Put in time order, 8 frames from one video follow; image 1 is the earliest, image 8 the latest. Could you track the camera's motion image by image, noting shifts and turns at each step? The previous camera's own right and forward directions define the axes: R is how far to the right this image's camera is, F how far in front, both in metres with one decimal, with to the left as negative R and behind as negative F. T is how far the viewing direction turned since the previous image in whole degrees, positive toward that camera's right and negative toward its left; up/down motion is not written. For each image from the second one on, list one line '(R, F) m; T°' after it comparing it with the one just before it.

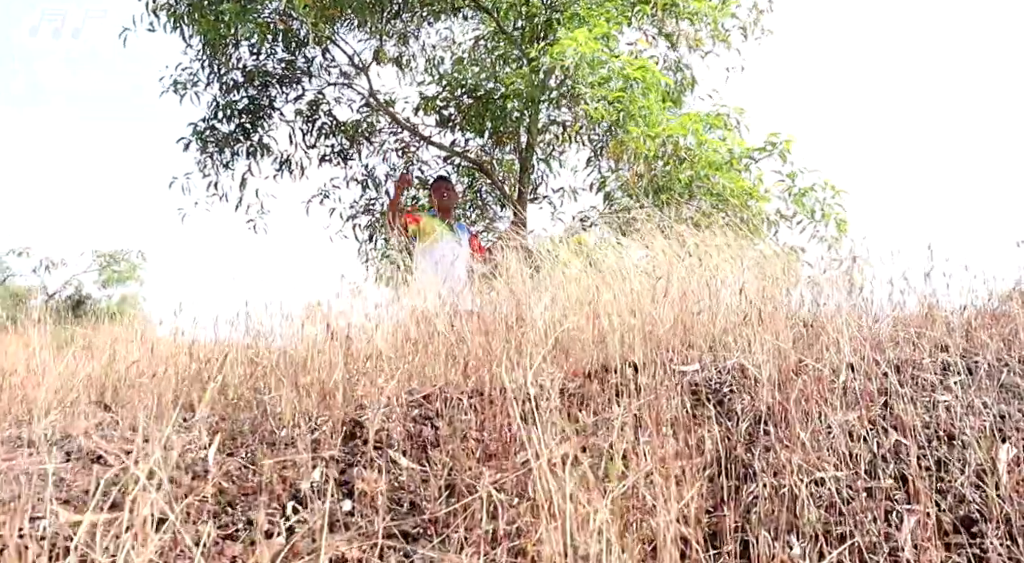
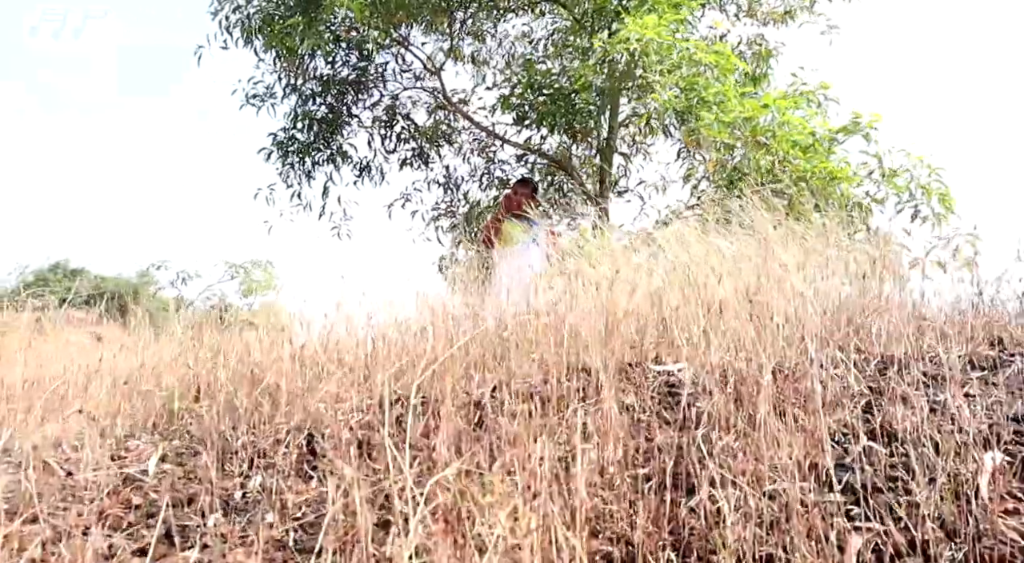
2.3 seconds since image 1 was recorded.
(+0.6, +0.2) m; -8°
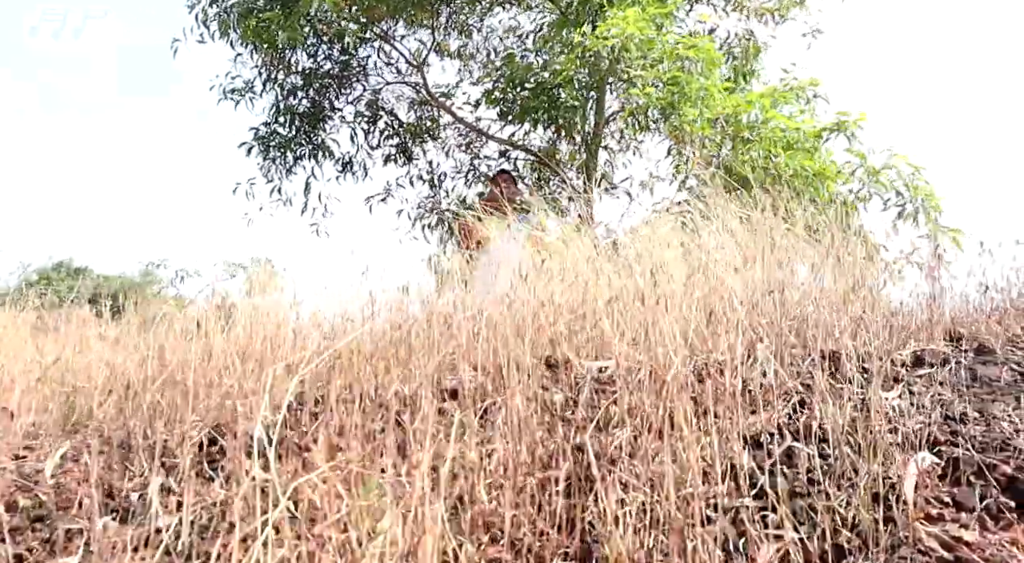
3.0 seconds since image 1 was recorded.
(+0.3, +0.1) m; 0°
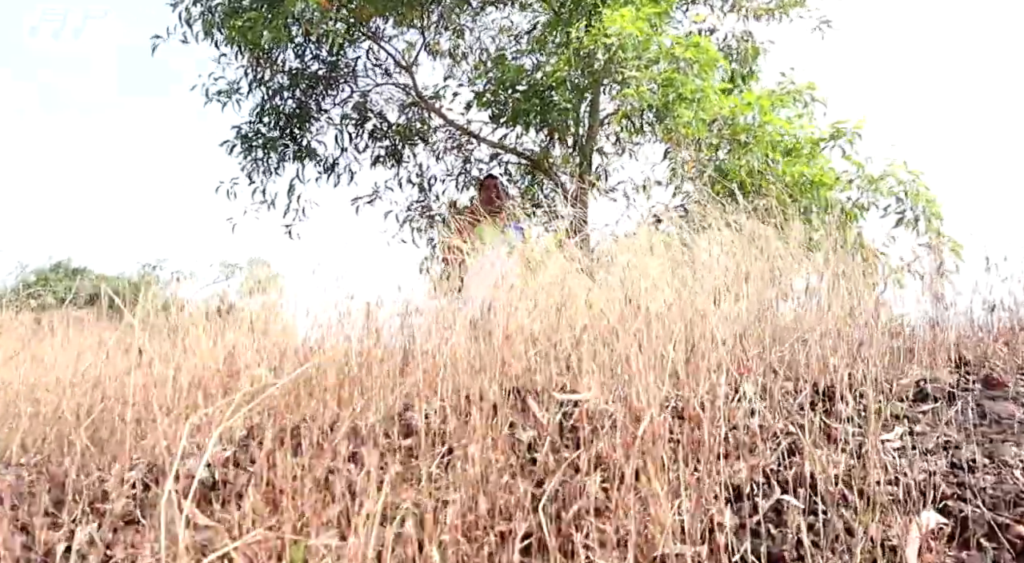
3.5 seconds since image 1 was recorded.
(+0.1, +0.2) m; 0°
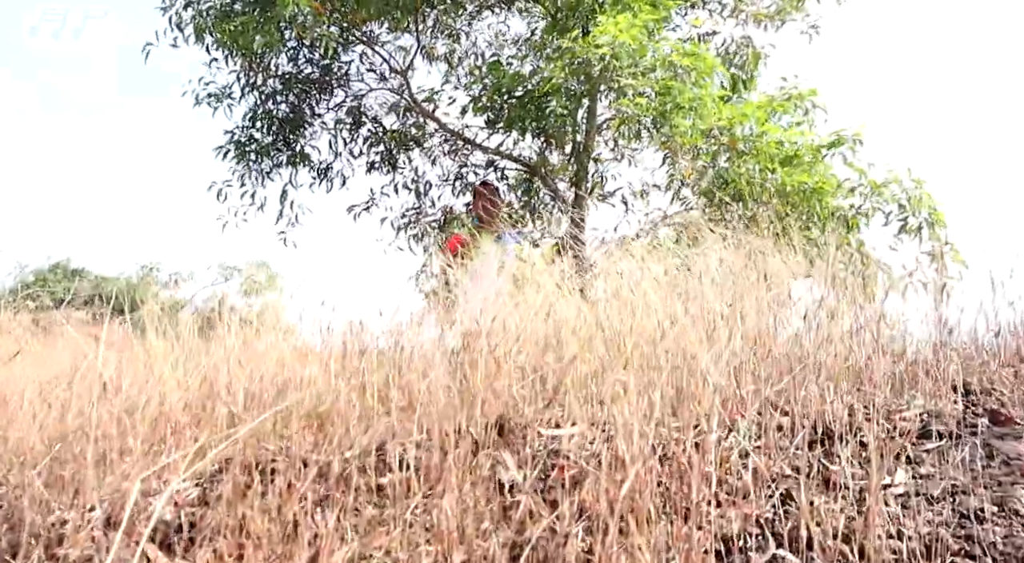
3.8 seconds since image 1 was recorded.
(0.0, +0.1) m; 0°
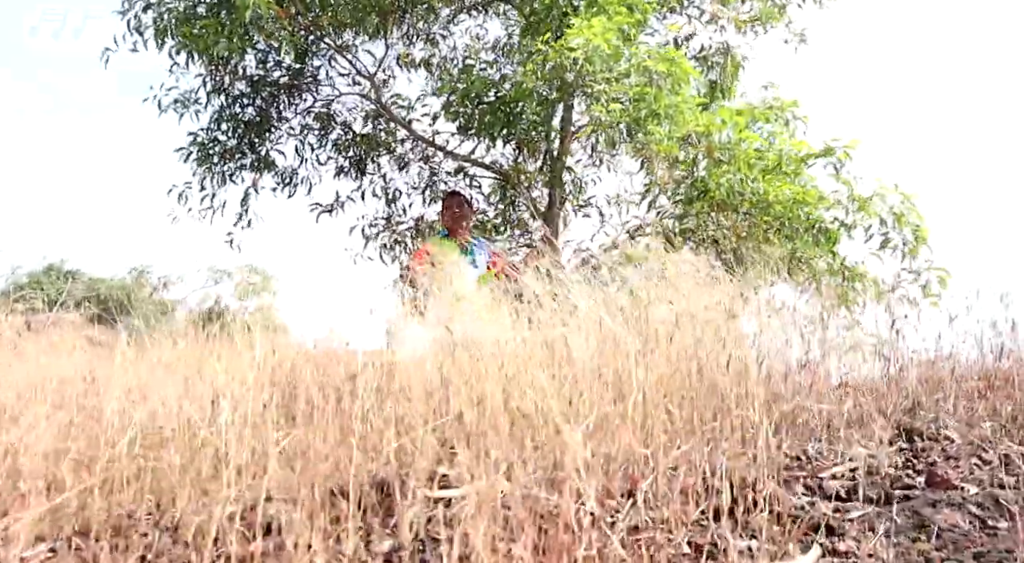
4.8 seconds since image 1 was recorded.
(+0.3, +0.2) m; 0°
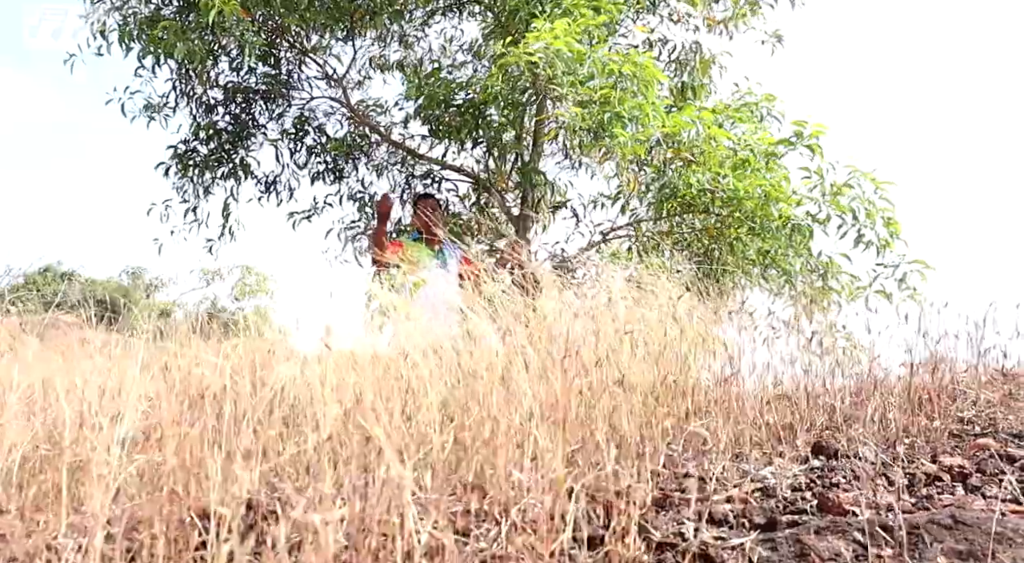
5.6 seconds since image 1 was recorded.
(+0.3, +0.1) m; 0°
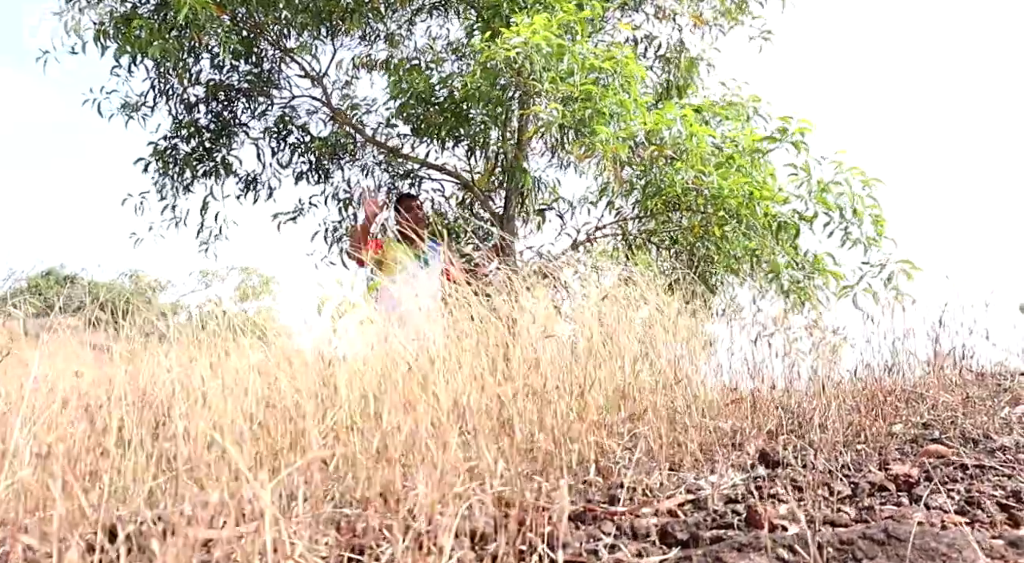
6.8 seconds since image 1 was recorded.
(+0.2, +0.1) m; 0°
